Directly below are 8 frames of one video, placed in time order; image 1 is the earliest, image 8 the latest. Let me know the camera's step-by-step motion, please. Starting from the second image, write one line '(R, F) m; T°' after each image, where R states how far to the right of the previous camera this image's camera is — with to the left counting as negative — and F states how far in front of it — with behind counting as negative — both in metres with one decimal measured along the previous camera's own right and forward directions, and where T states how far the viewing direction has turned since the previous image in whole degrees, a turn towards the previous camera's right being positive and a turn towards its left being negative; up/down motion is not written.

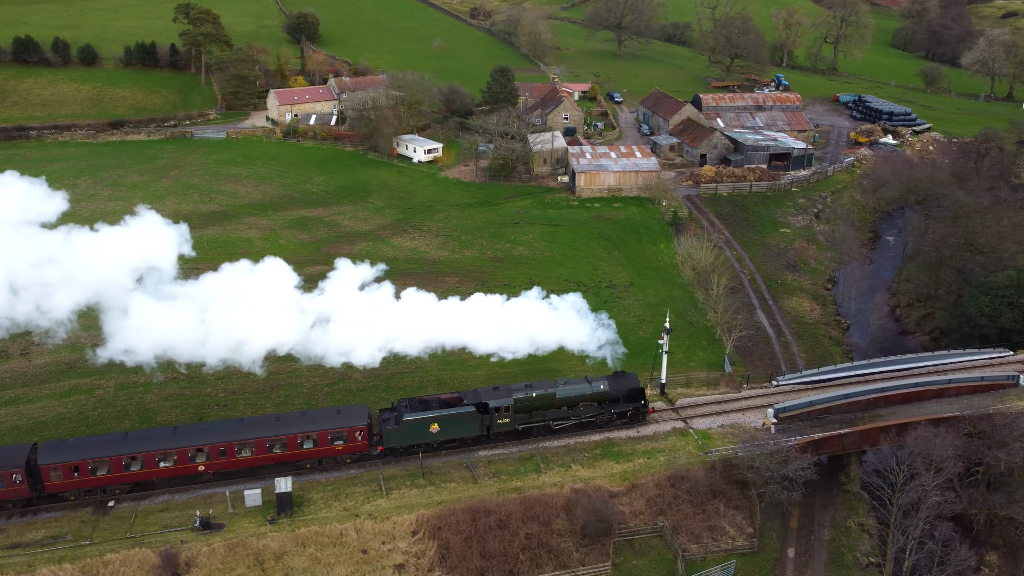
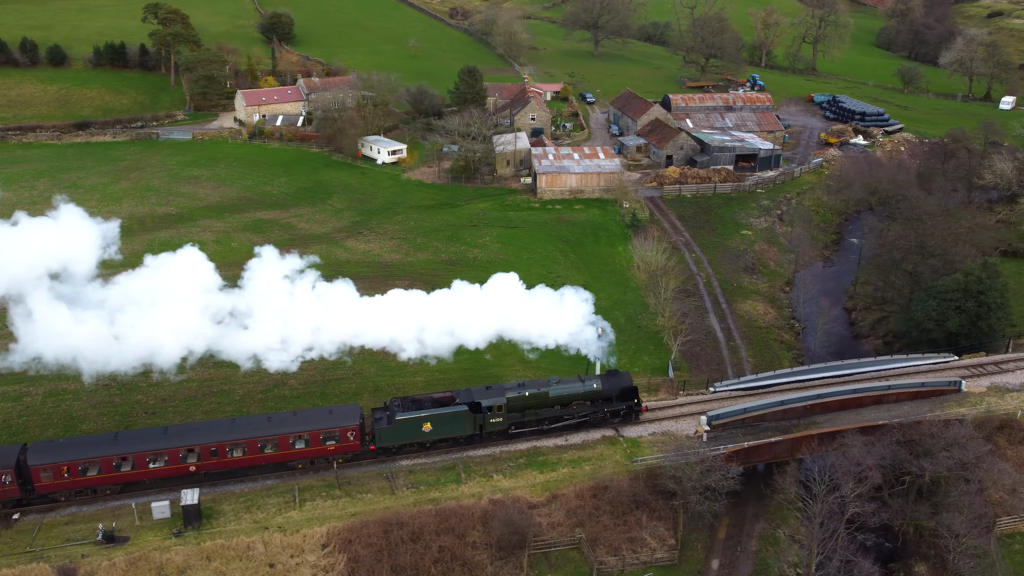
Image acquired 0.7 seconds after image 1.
(+2.1, +0.6) m; 0°
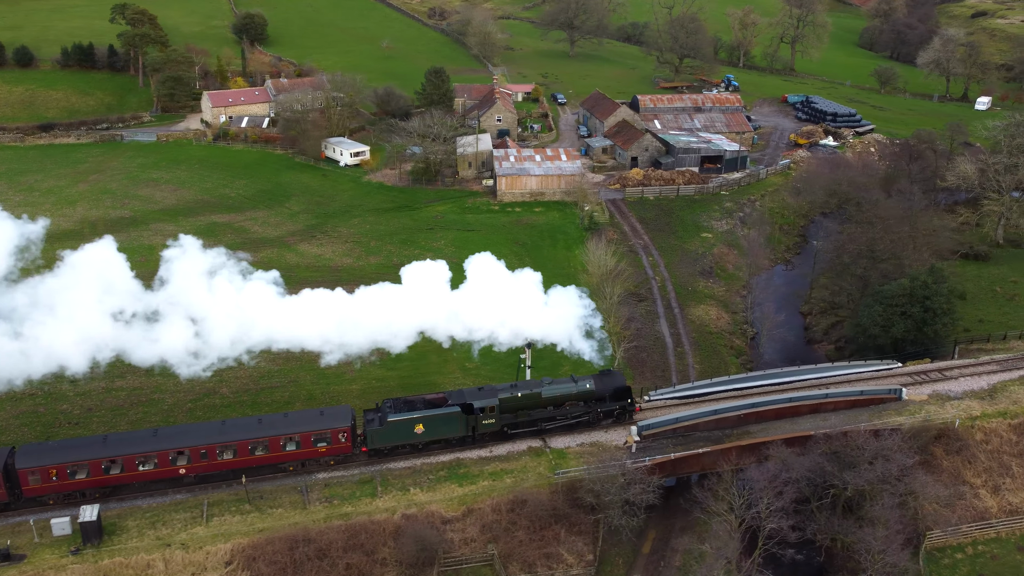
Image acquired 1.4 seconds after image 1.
(+2.1, +0.8) m; 0°
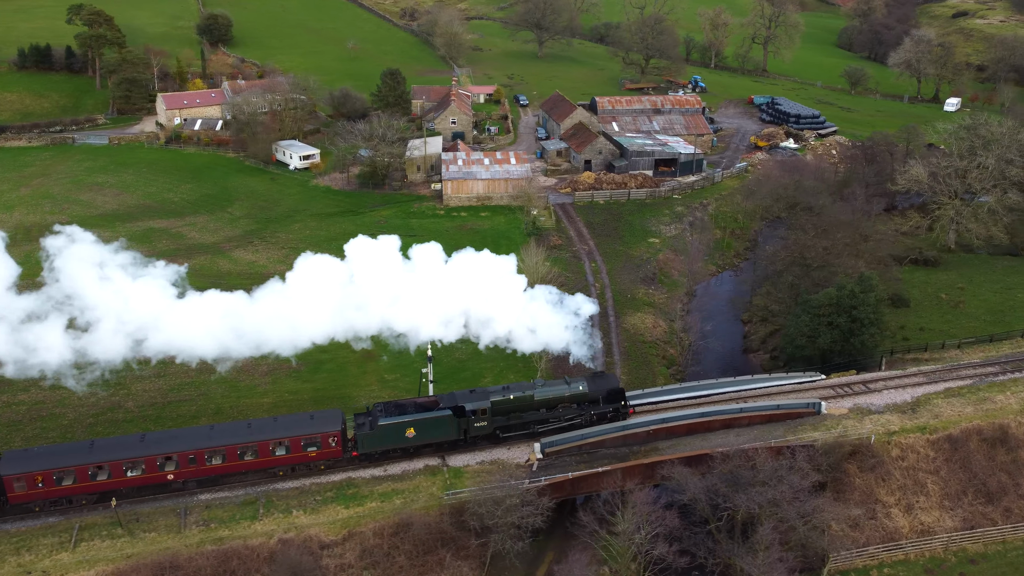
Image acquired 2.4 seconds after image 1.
(+2.8, +1.1) m; 0°
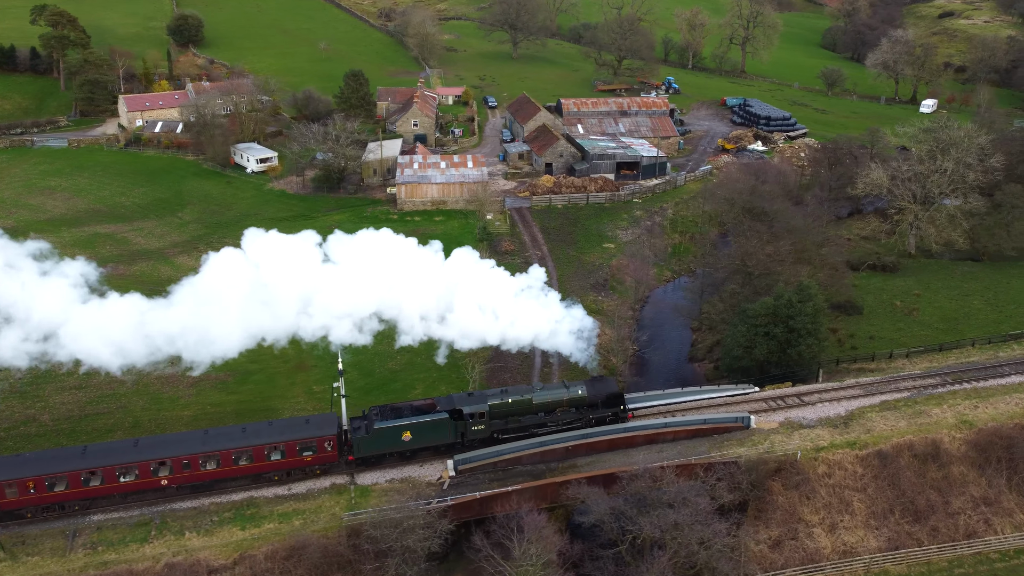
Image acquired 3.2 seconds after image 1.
(+2.4, +1.0) m; 0°
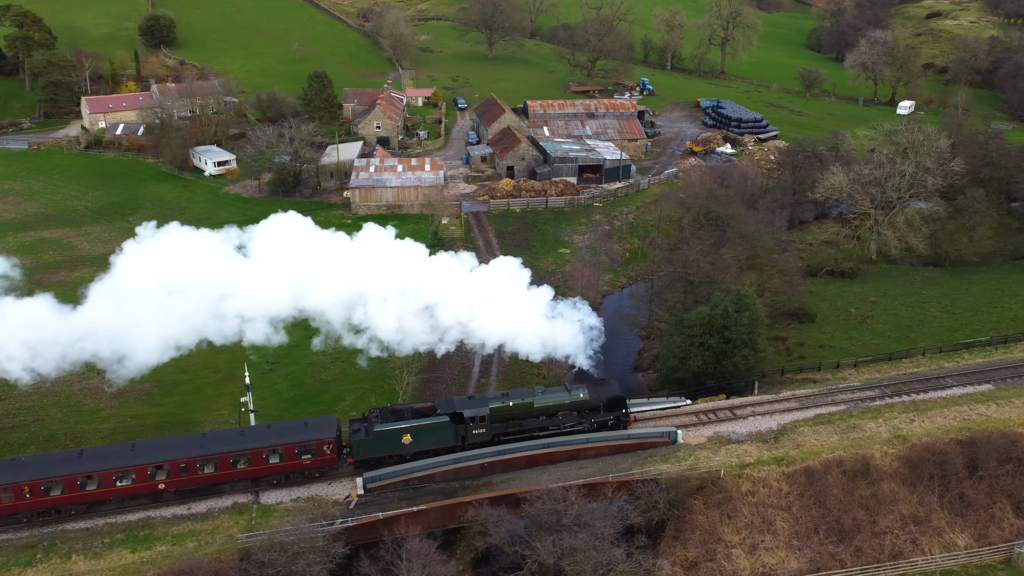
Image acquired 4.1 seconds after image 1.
(+2.4, +1.0) m; 0°
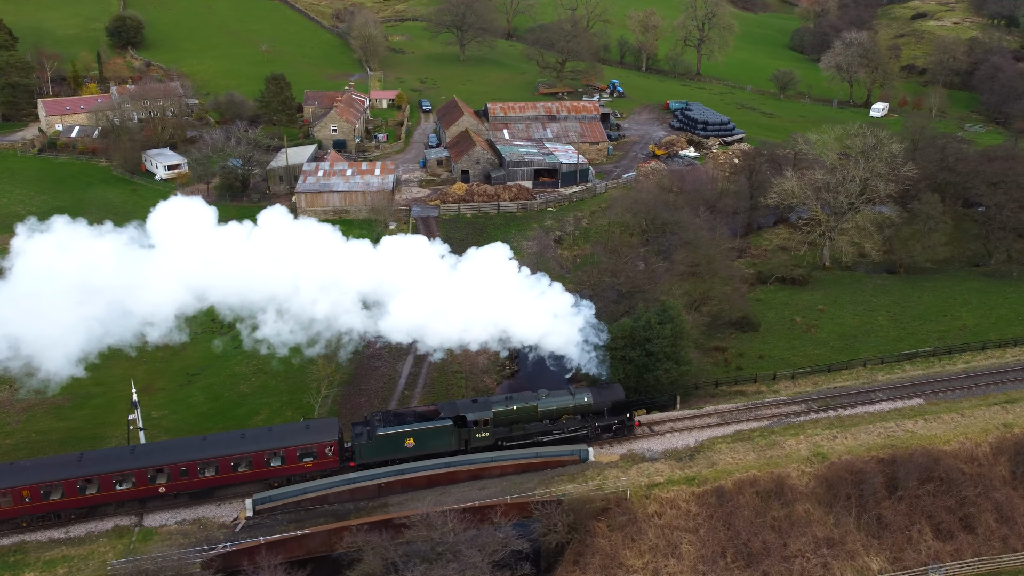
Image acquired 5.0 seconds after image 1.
(+2.7, +1.1) m; 0°
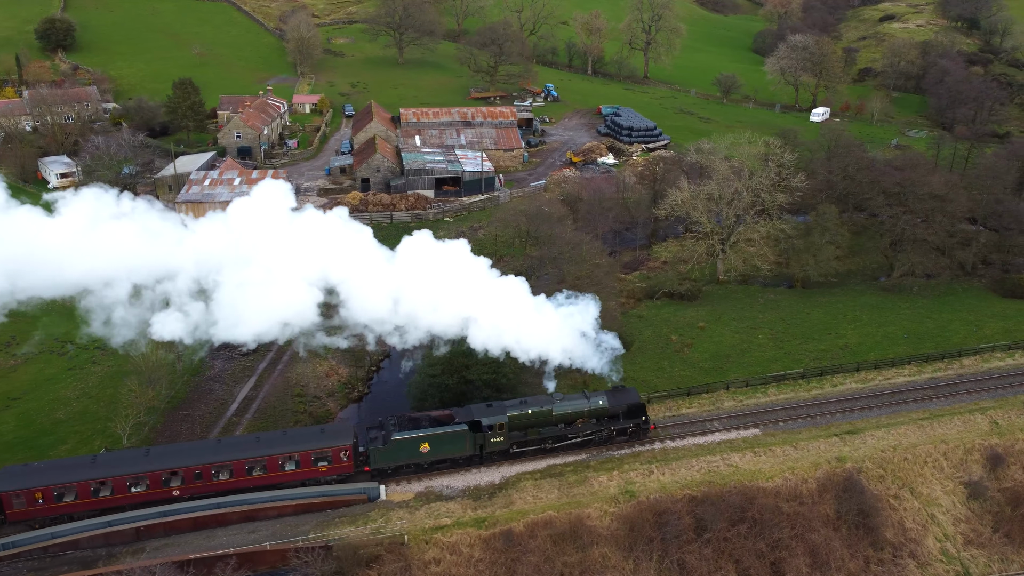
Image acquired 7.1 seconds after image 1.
(+5.6, +2.0) m; 0°
